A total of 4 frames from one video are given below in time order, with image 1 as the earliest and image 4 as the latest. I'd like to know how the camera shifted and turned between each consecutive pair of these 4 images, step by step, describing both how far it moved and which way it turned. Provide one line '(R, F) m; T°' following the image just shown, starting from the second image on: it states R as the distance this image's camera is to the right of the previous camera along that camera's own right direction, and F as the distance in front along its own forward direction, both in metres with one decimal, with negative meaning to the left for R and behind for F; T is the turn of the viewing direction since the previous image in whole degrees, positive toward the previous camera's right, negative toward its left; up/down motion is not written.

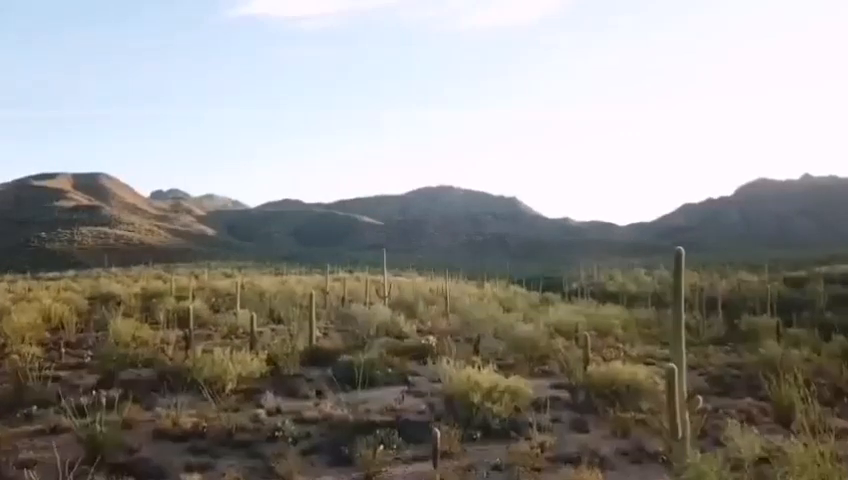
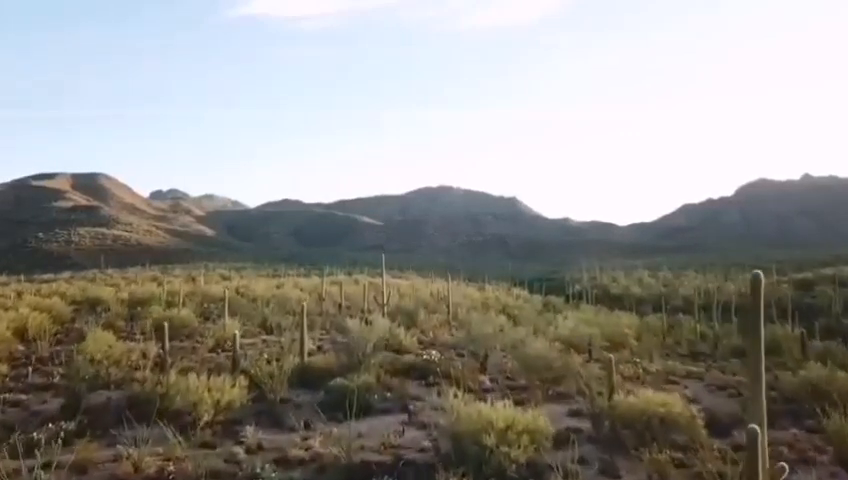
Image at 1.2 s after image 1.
(0.0, +1.5) m; 0°
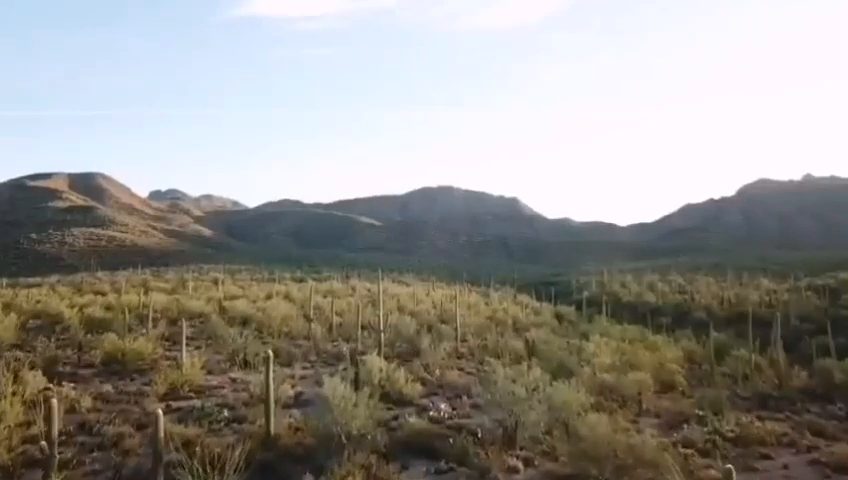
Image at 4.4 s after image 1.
(-0.1, +4.2) m; 0°
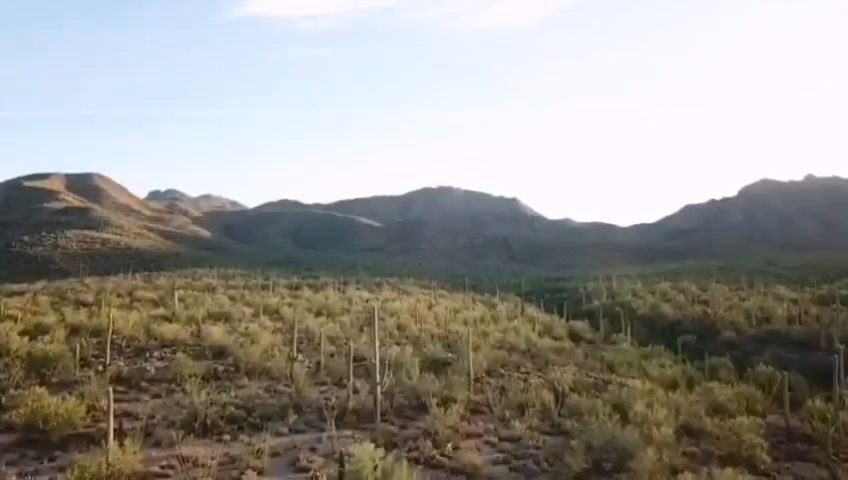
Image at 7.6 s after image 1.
(-0.1, +4.4) m; 0°
